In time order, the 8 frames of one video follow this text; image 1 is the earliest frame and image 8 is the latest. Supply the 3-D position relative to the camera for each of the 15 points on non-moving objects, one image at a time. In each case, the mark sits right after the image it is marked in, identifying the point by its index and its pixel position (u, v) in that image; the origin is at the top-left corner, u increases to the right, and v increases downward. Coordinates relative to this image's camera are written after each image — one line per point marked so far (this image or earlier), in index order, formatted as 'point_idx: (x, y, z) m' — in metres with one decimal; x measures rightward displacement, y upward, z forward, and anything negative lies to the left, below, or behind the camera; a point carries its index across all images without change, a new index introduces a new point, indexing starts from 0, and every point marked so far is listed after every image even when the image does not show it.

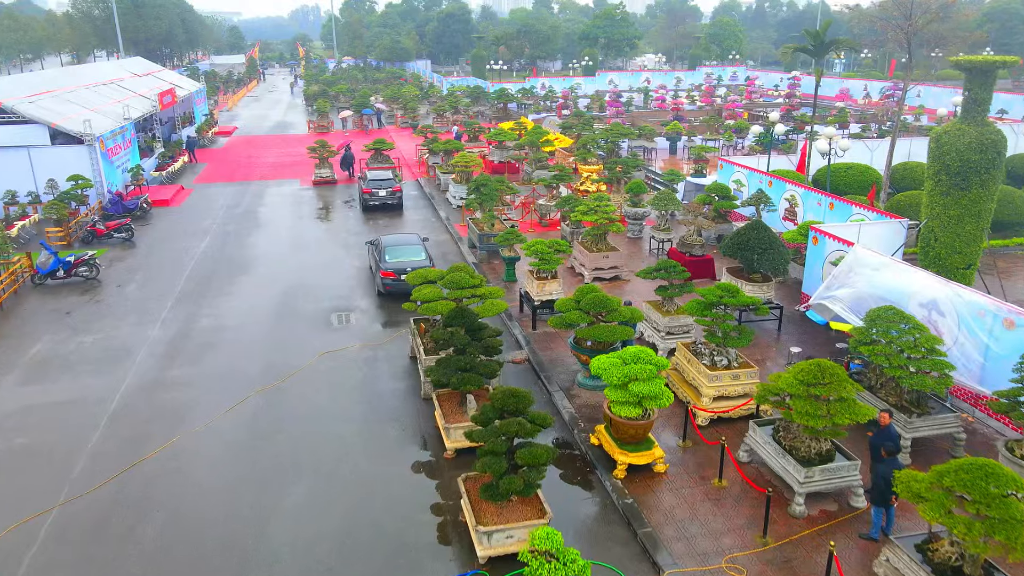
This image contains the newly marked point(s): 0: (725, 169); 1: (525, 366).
0: (+5.5, +3.1, +19.5) m
1: (+0.2, -1.2, +11.6) m
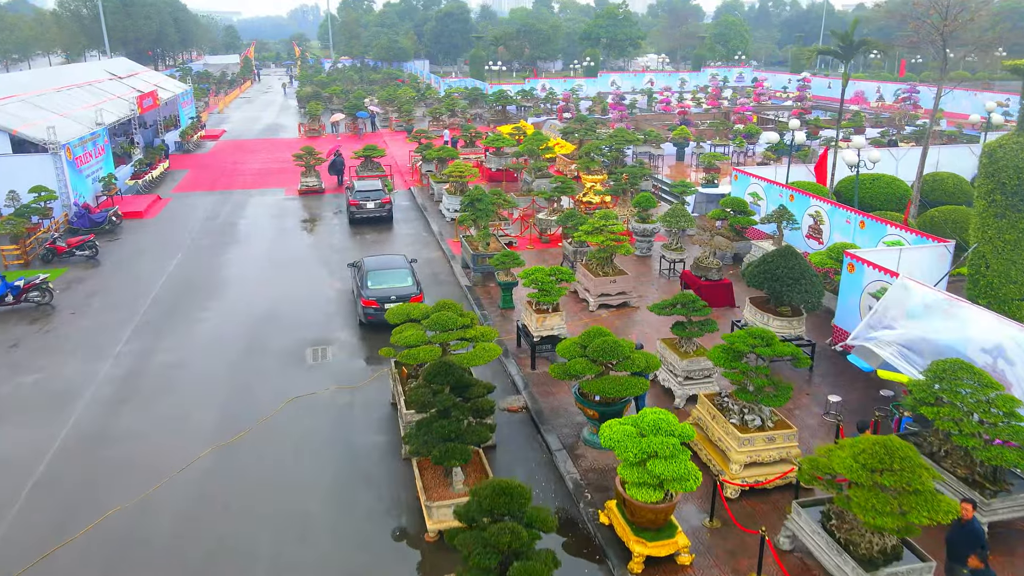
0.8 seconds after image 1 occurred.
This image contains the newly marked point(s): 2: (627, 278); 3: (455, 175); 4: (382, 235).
0: (+5.5, +2.6, +18.0) m
1: (+0.1, -1.7, +10.1) m
2: (+2.1, +0.2, +13.6) m
3: (-1.5, +3.0, +19.9) m
4: (-3.3, +1.4, +19.3) m
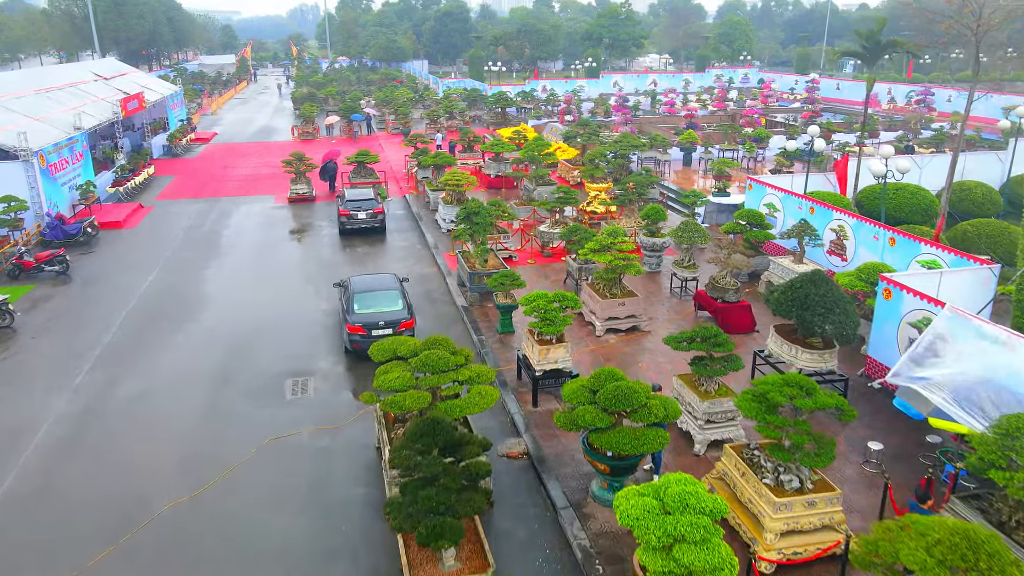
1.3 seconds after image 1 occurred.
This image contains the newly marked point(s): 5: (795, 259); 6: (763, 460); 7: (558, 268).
0: (+5.5, +2.2, +16.9) m
1: (+0.1, -2.1, +9.0) m
2: (+2.1, -0.2, +12.5) m
3: (-1.5, +2.6, +18.8) m
4: (-3.3, +1.0, +18.2) m
5: (+5.2, +0.5, +13.9) m
6: (+2.5, -1.7, +7.4) m
7: (+1.0, +0.4, +15.9) m
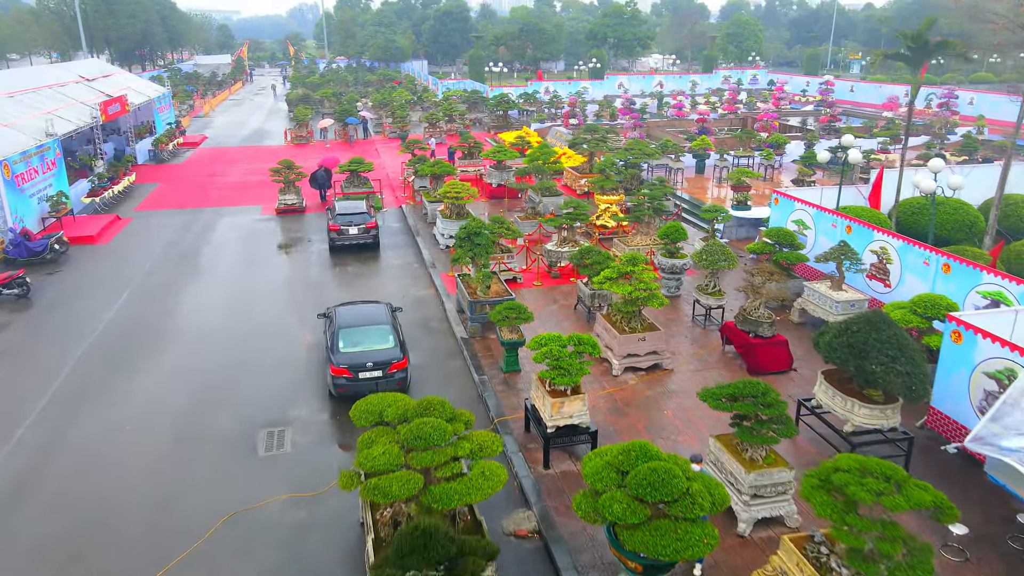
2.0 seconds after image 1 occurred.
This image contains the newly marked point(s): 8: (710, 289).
0: (+5.5, +1.7, +15.5) m
1: (+0.2, -2.6, +7.6) m
2: (+2.2, -0.7, +11.1) m
3: (-1.4, +2.1, +17.4) m
4: (-3.2, +0.5, +16.8) m
5: (+5.3, 0.0, +12.5) m
6: (+2.6, -2.2, +6.0) m
7: (+1.0, -0.1, +14.4) m
8: (+3.4, 0.0, +12.8) m
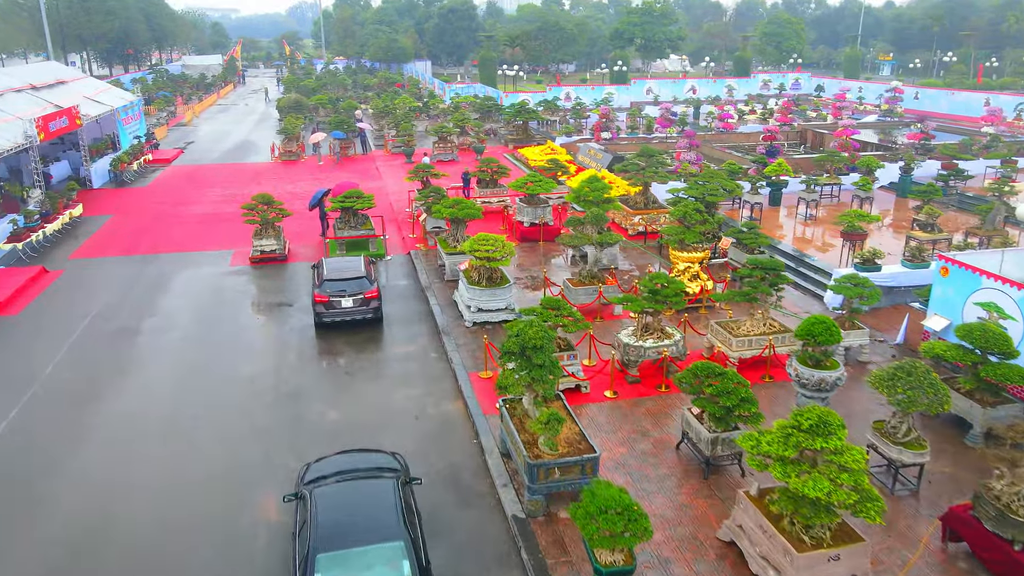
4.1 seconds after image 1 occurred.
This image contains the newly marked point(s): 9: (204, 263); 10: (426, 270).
0: (+6.4, +0.1, +10.9) m
1: (+1.1, -4.1, +3.0) m
2: (+3.0, -2.3, +6.5) m
3: (-0.5, +0.5, +12.8) m
4: (-2.4, -1.0, +12.2) m
5: (+6.2, -1.5, +7.9) m
6: (+3.4, -3.8, +1.4) m
7: (+1.9, -1.6, +9.8) m
8: (+4.2, -1.6, +8.2) m
9: (-6.9, +0.6, +17.0) m
10: (-1.9, +0.4, +16.0) m
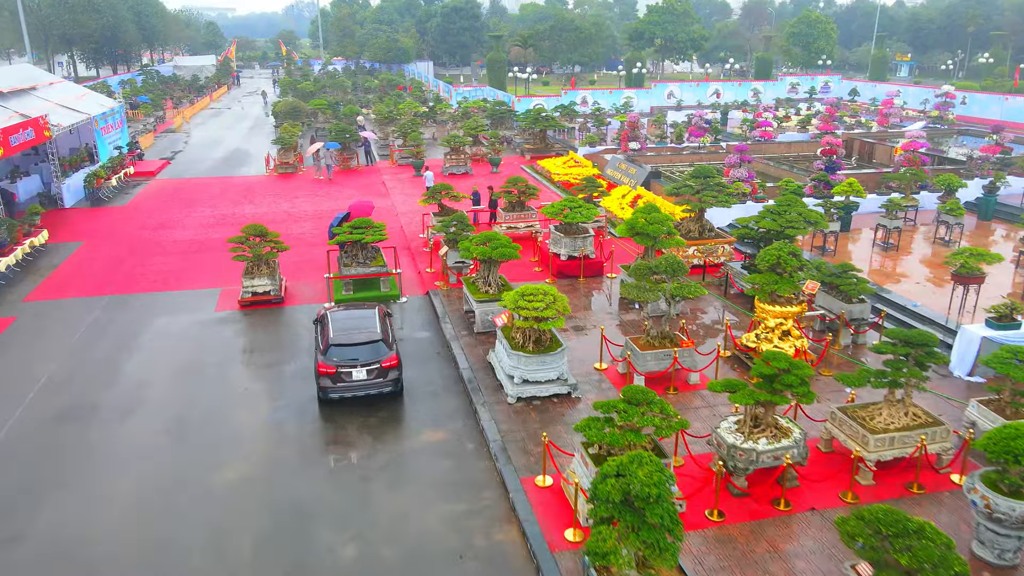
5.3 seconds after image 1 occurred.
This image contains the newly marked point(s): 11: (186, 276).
0: (+7.2, -0.7, +8.3) m
1: (+1.9, -5.1, +0.3) m
2: (+3.8, -3.2, +3.9) m
3: (+0.2, -0.4, +10.1) m
4: (-1.6, -1.9, +9.6) m
5: (+6.9, -2.4, +5.2) m
6: (+4.2, -4.7, -1.3) m
7: (+2.7, -2.5, +7.2) m
8: (+5.0, -2.5, +5.6) m
9: (-6.2, -0.3, +14.3) m
10: (-1.1, -0.5, +13.3) m
11: (-6.9, +0.3, +15.9) m
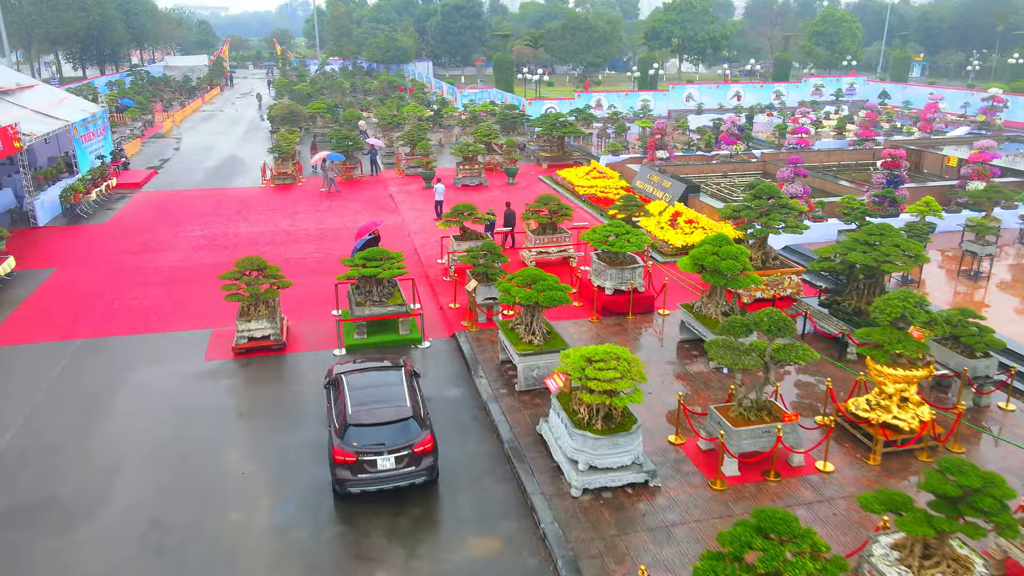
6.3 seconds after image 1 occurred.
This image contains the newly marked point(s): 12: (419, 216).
0: (+7.9, -1.4, +6.2) m
1: (+2.7, -5.8, -1.8) m
2: (+4.5, -3.8, +1.8) m
3: (+0.9, -1.1, +8.0) m
4: (-0.9, -2.6, +7.5) m
5: (+7.7, -3.1, +3.2) m
6: (+5.0, -5.4, -3.3) m
7: (+3.4, -3.2, +5.1) m
8: (+5.7, -3.2, +3.5) m
9: (-5.5, -1.0, +12.2) m
10: (-0.4, -1.2, +11.2) m
11: (-6.2, -0.4, +13.8) m
12: (-2.4, +1.9, +19.5) m
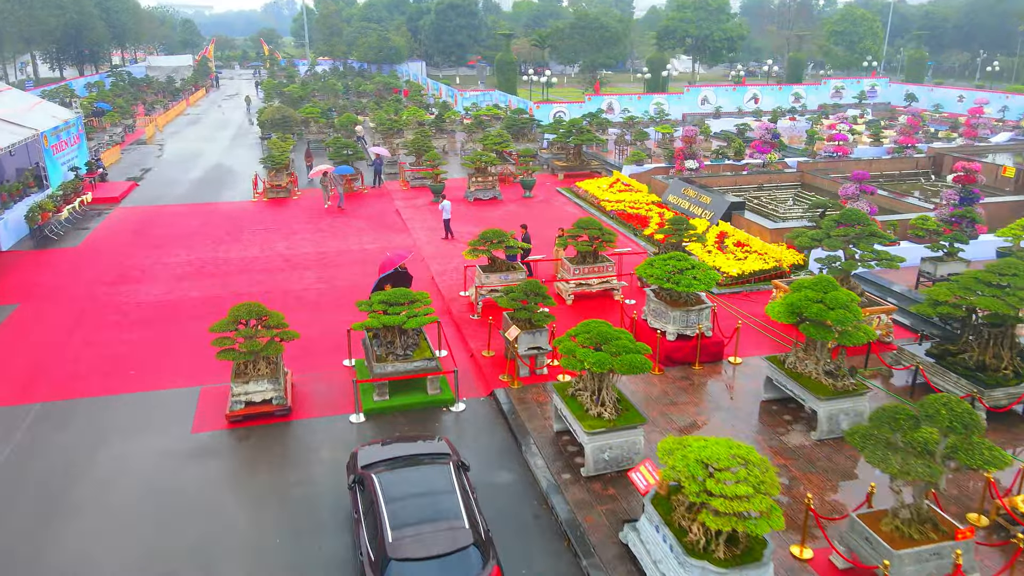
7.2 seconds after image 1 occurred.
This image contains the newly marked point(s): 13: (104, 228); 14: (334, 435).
0: (+8.7, -2.1, +4.3) m
1: (+3.6, -6.4, -3.8) m
2: (+5.4, -4.5, -0.2) m
3: (+1.7, -1.7, +6.0) m
4: (-0.1, -3.3, +5.4) m
5: (+8.5, -3.8, +1.2) m
6: (+6.0, -6.0, -5.3) m
7: (+4.2, -3.9, +3.1) m
8: (+6.6, -3.8, +1.6) m
9: (-4.8, -1.8, +10.0) m
10: (+0.3, -1.9, +9.1) m
11: (-5.5, -1.1, +11.6) m
12: (-1.8, +1.2, +17.3) m
13: (-10.4, +1.5, +19.1) m
14: (-2.3, -1.9, +9.6) m
